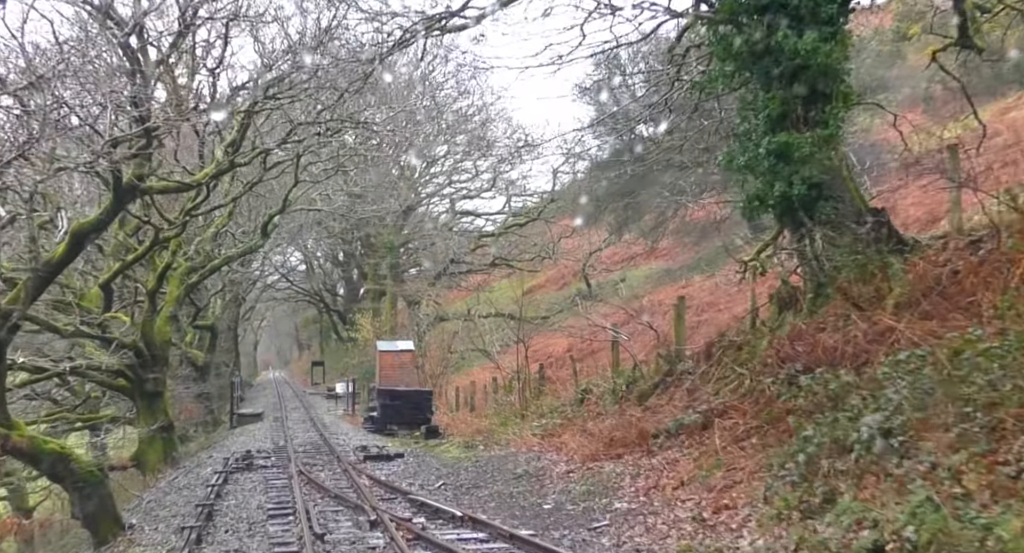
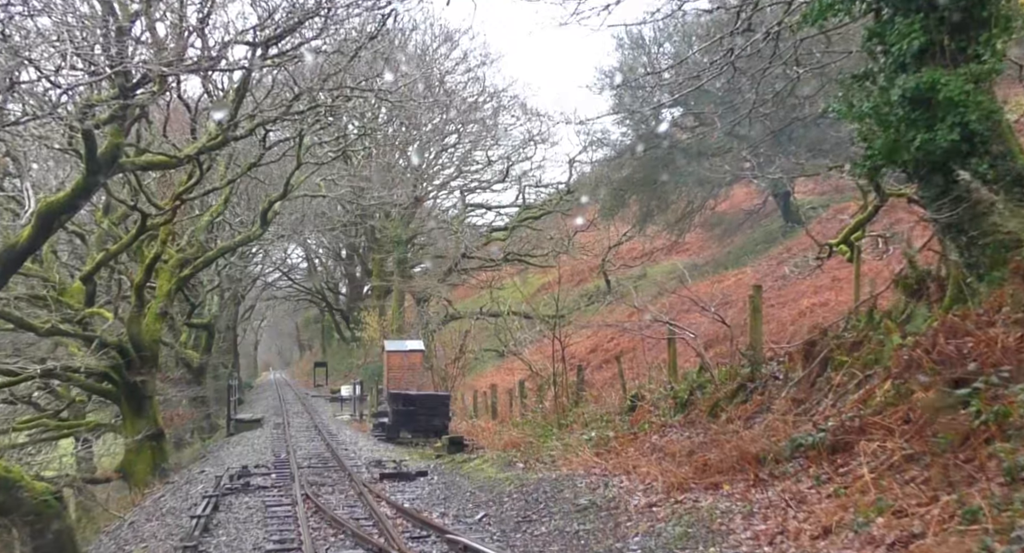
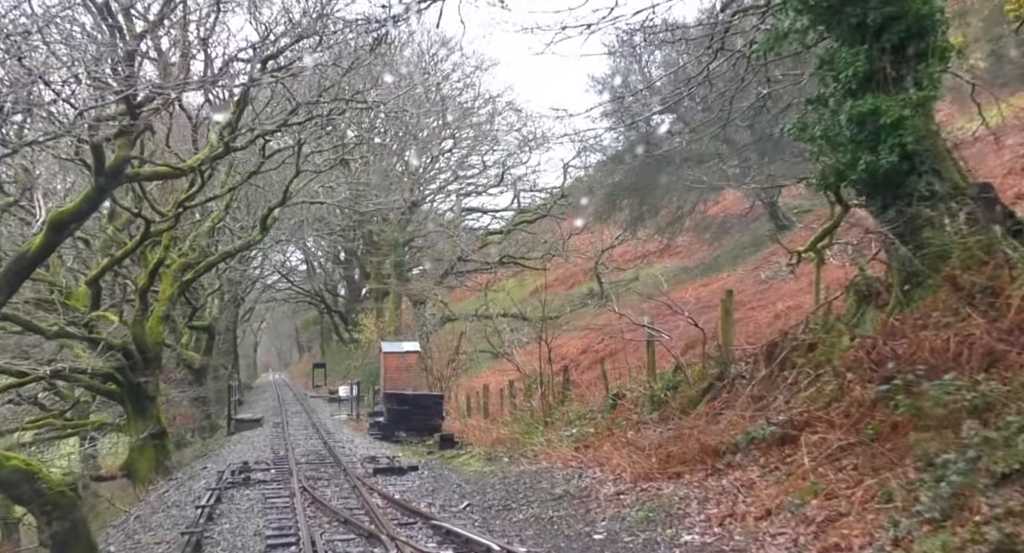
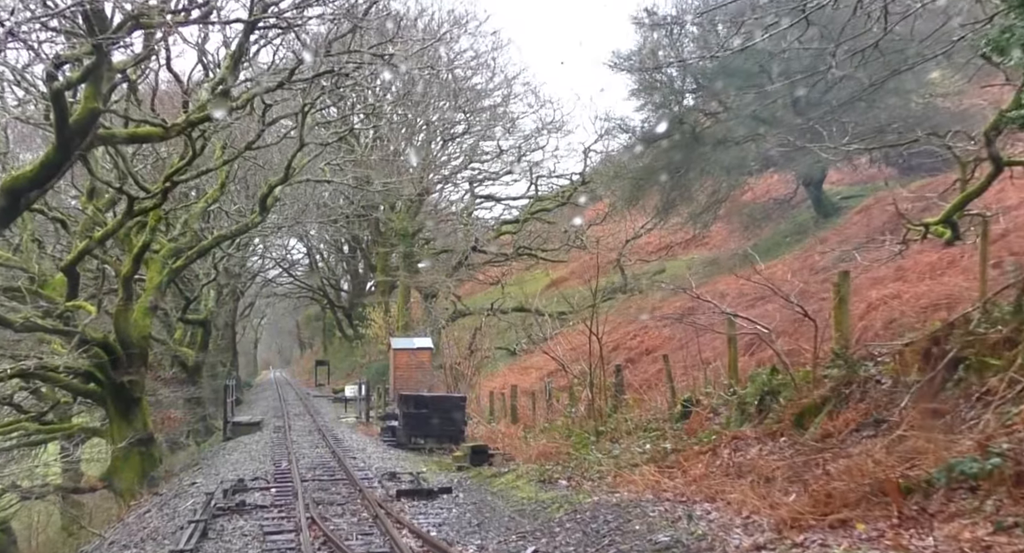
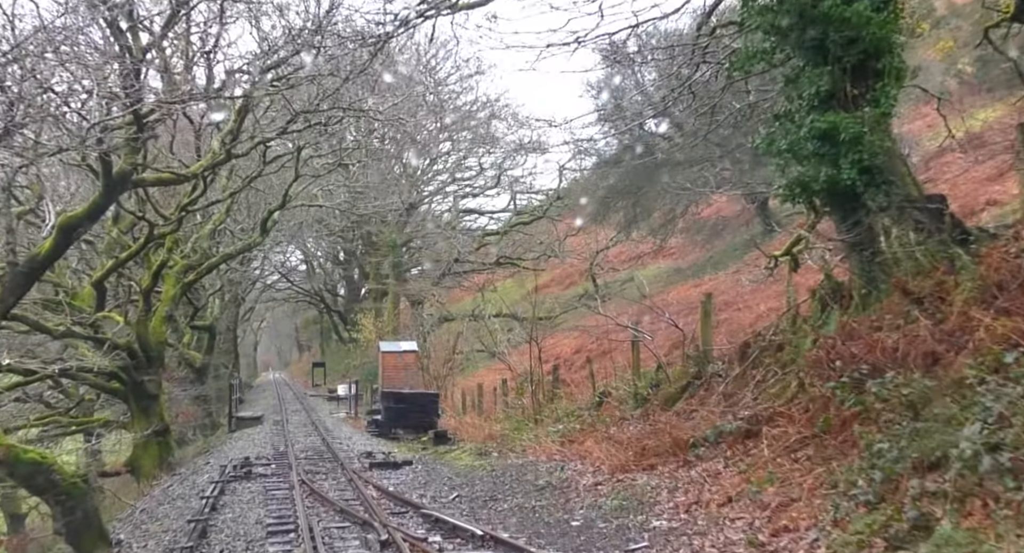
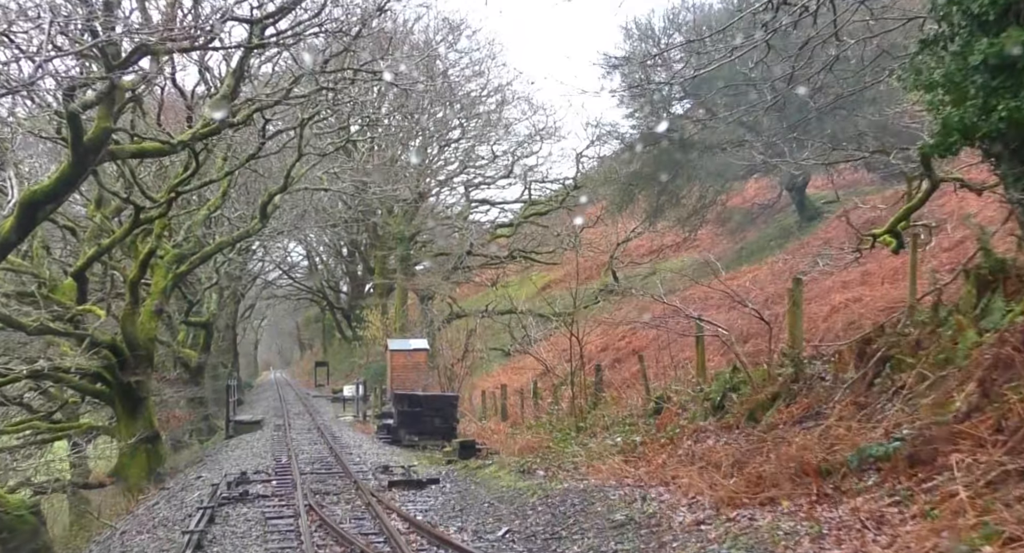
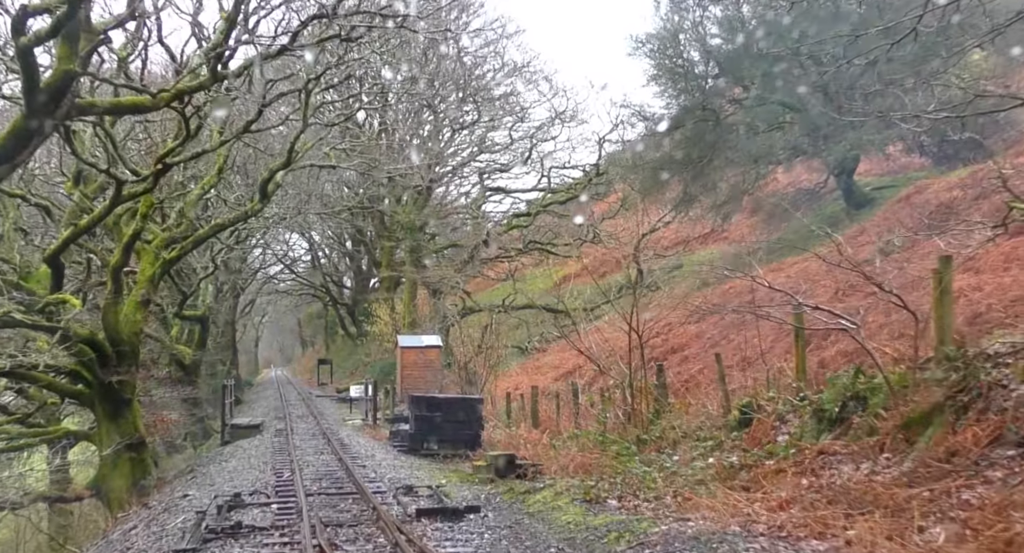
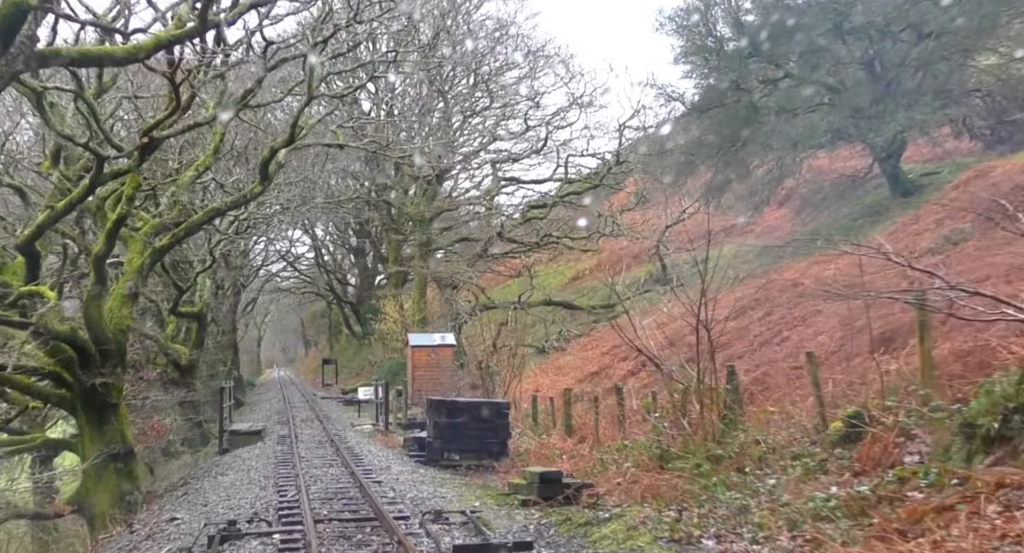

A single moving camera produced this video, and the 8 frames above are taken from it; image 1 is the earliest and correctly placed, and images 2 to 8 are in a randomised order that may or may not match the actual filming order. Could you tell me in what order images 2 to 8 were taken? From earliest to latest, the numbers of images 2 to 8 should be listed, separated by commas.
5, 3, 2, 6, 4, 7, 8
